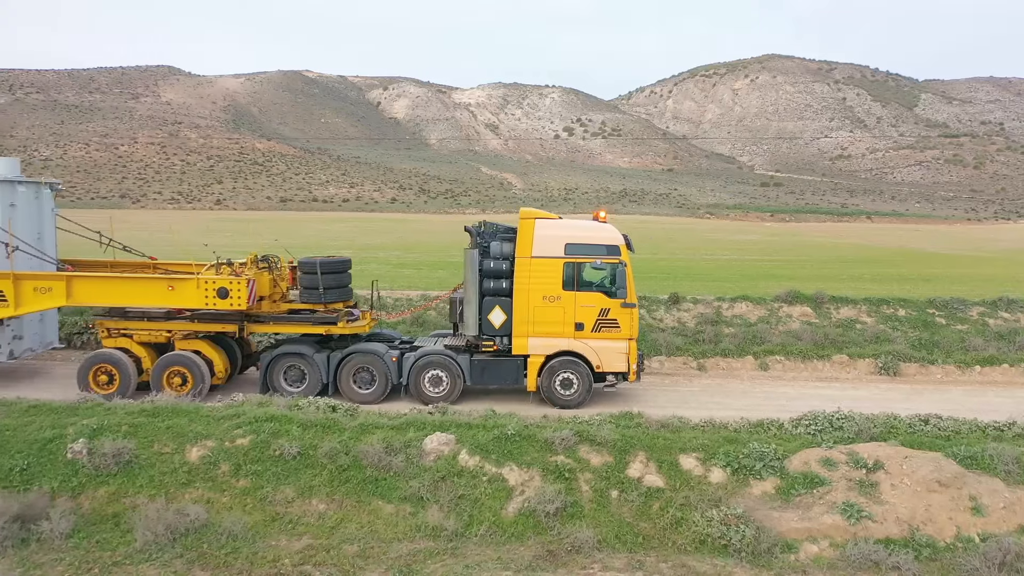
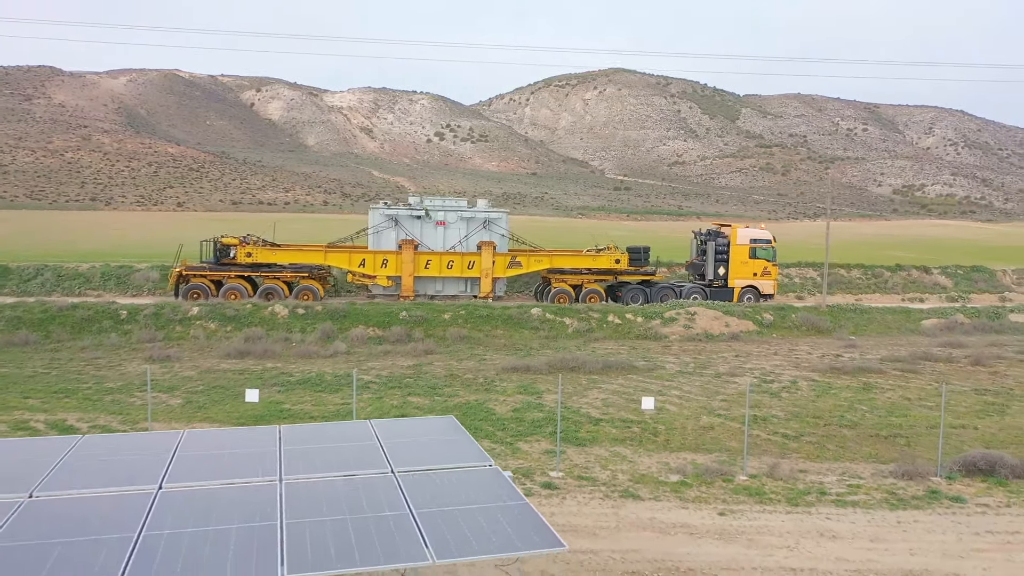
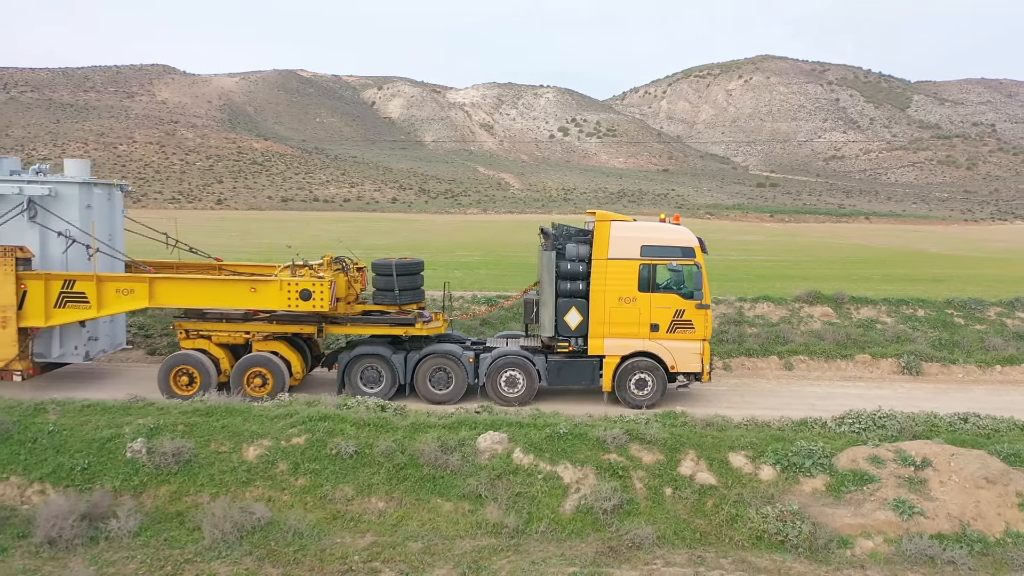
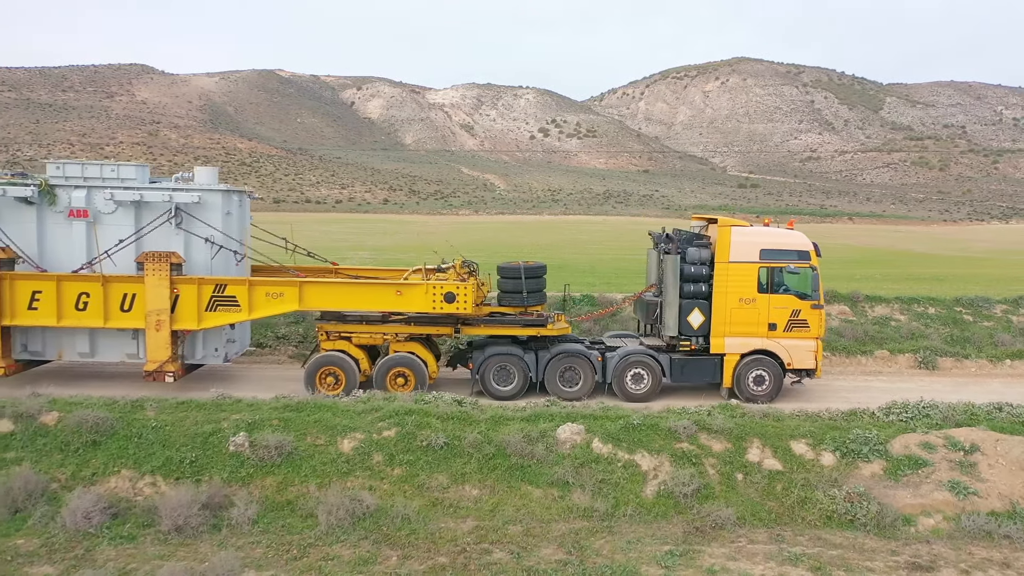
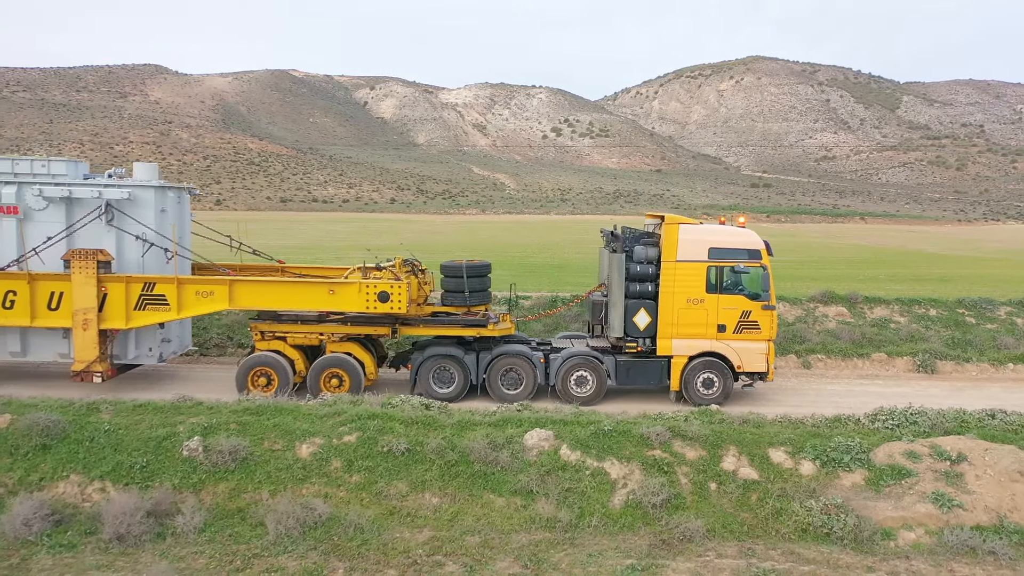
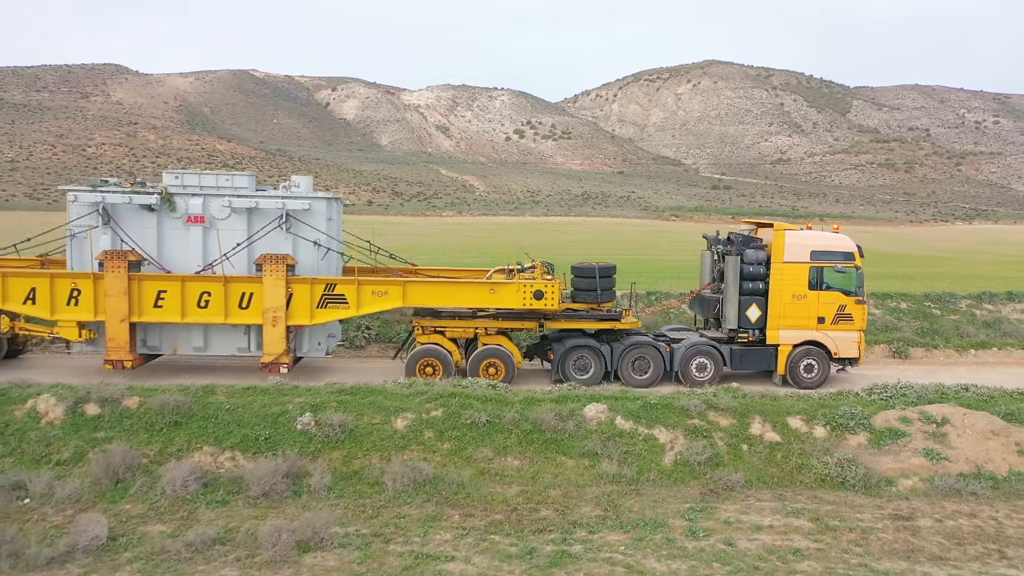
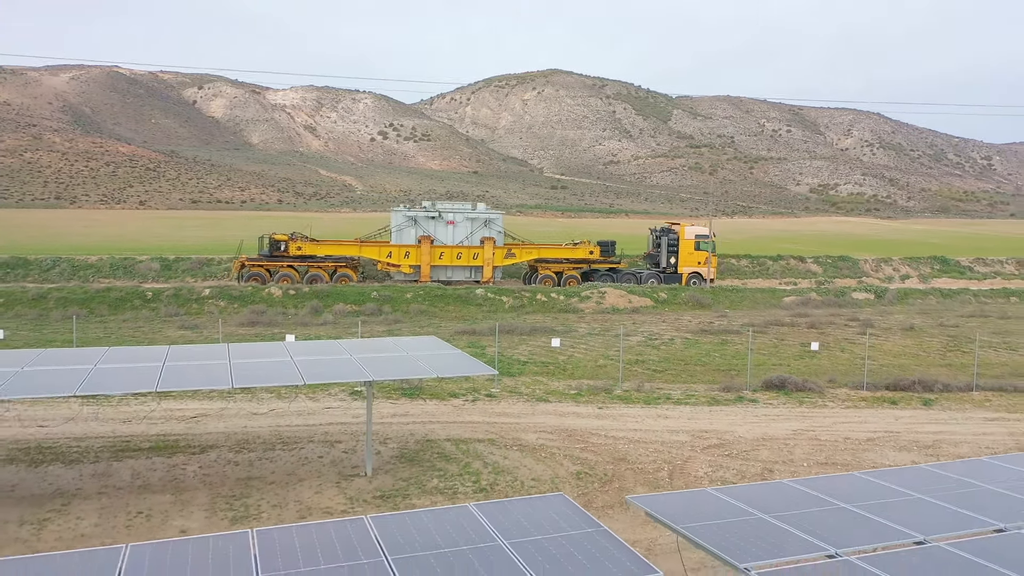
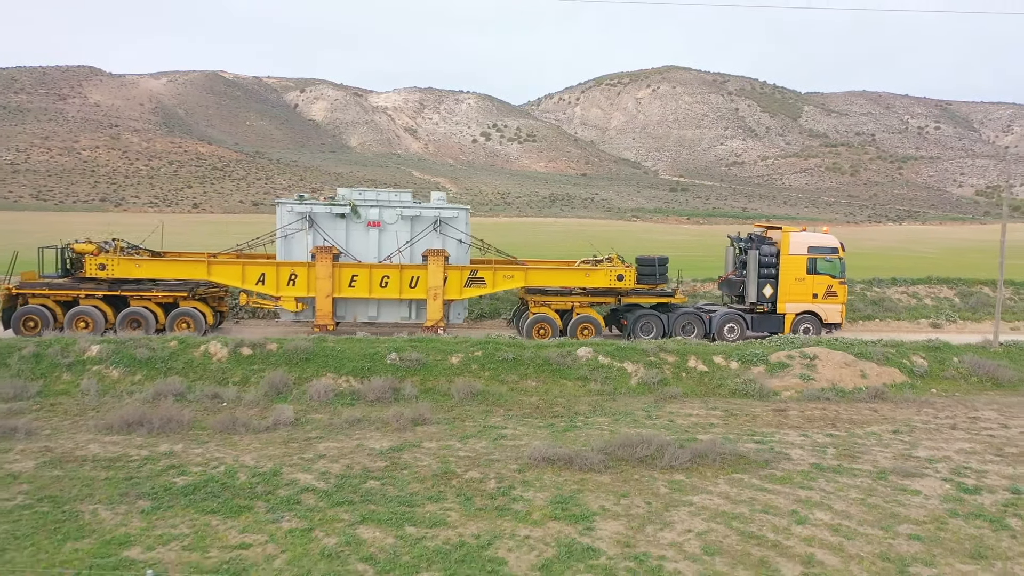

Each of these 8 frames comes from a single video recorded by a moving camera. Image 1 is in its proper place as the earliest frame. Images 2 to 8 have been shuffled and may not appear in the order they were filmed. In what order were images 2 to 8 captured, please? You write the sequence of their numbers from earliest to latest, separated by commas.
3, 5, 4, 6, 8, 2, 7
